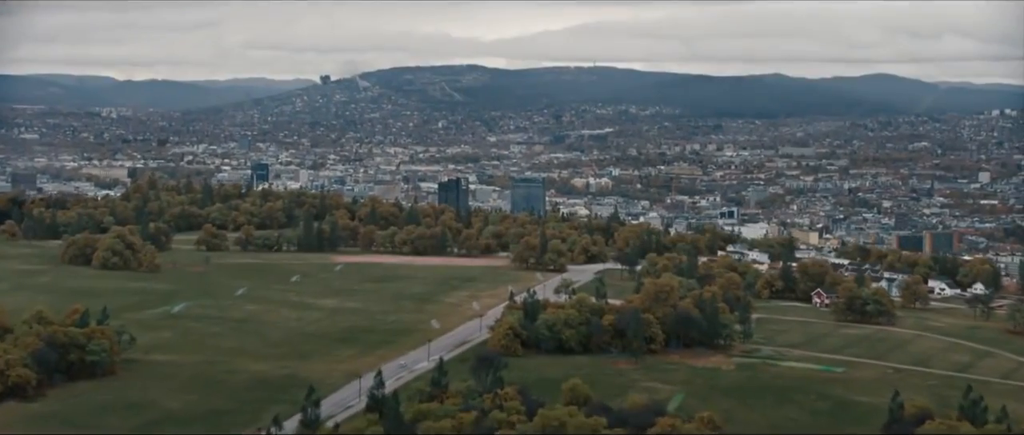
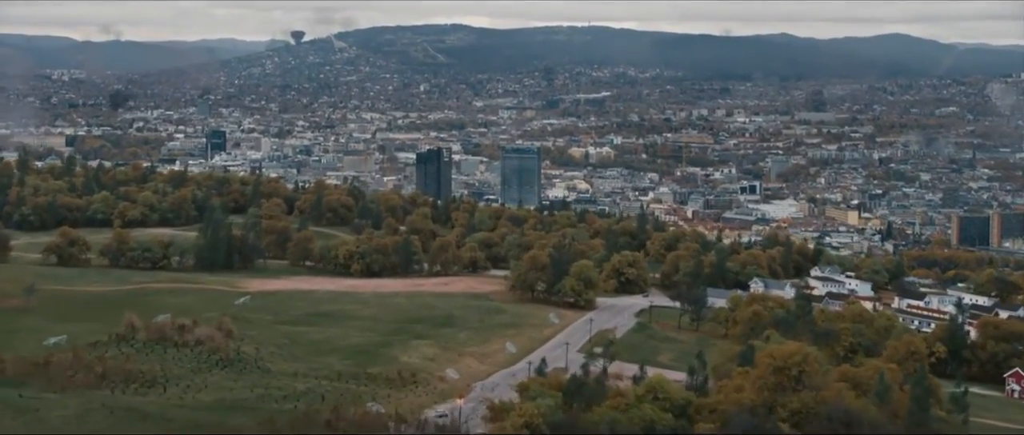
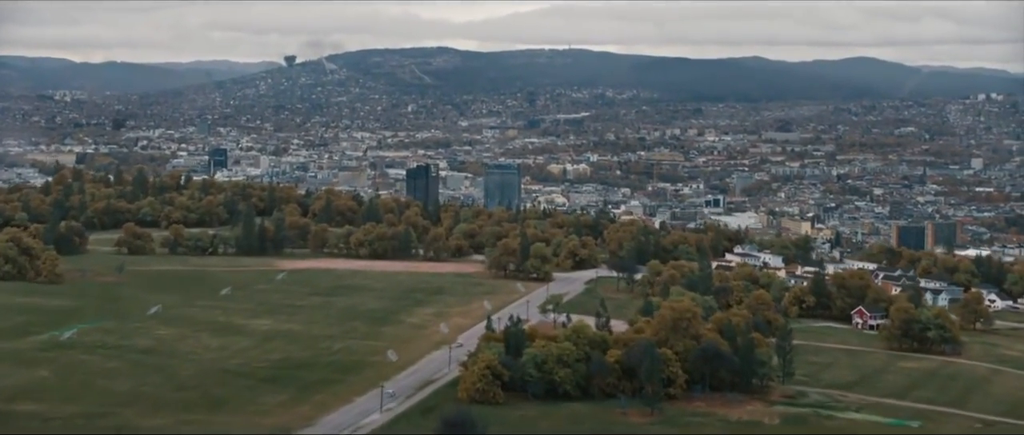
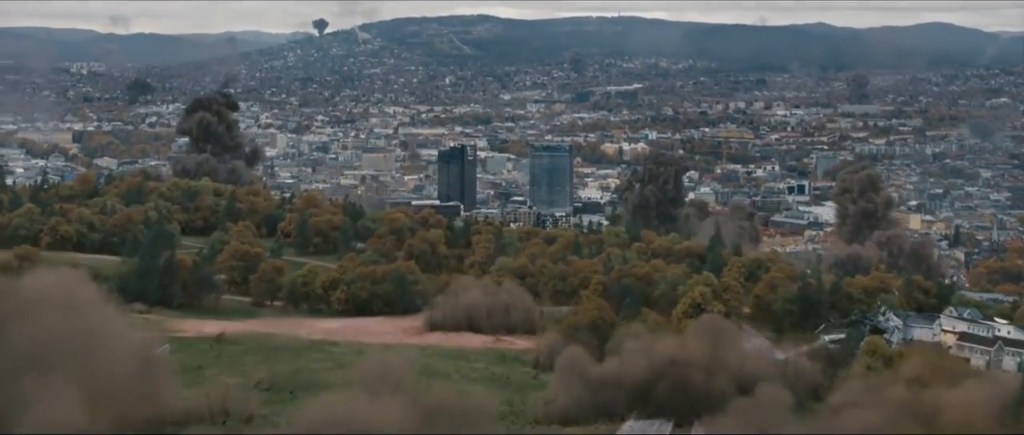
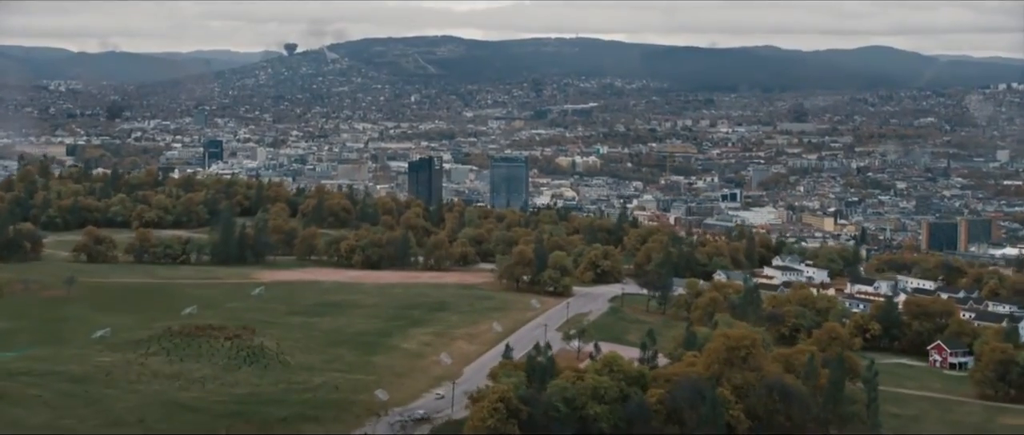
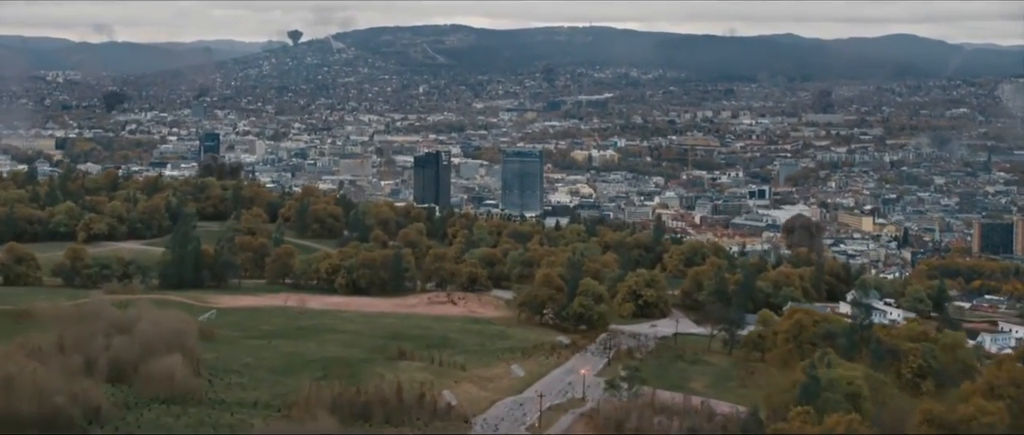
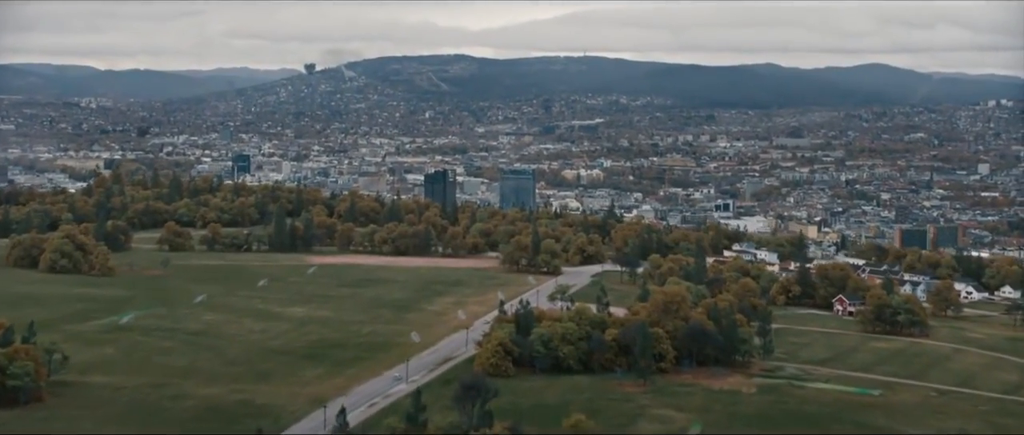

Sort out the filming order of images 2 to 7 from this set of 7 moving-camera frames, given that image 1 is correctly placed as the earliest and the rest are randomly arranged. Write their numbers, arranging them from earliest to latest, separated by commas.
7, 3, 5, 2, 6, 4
